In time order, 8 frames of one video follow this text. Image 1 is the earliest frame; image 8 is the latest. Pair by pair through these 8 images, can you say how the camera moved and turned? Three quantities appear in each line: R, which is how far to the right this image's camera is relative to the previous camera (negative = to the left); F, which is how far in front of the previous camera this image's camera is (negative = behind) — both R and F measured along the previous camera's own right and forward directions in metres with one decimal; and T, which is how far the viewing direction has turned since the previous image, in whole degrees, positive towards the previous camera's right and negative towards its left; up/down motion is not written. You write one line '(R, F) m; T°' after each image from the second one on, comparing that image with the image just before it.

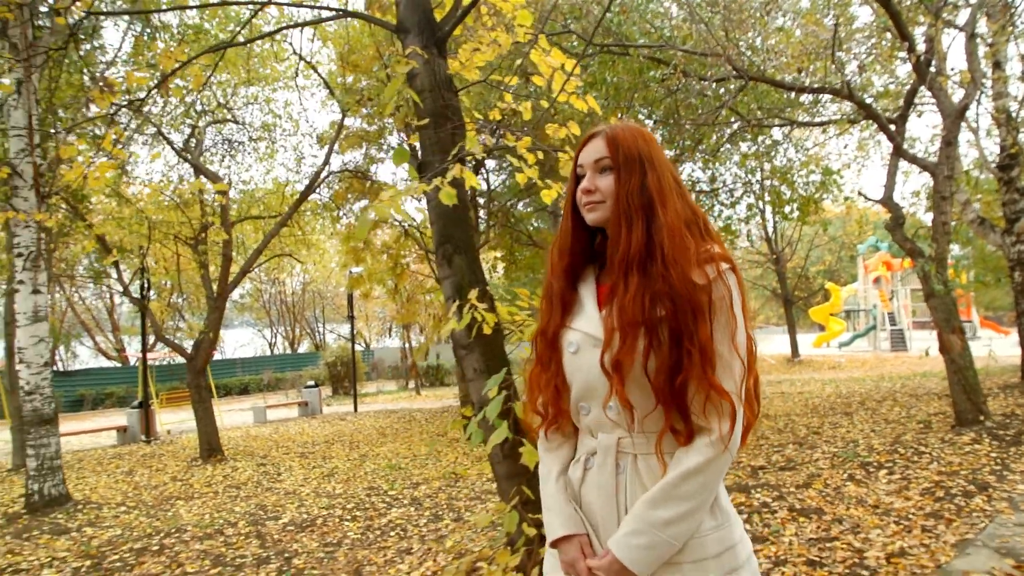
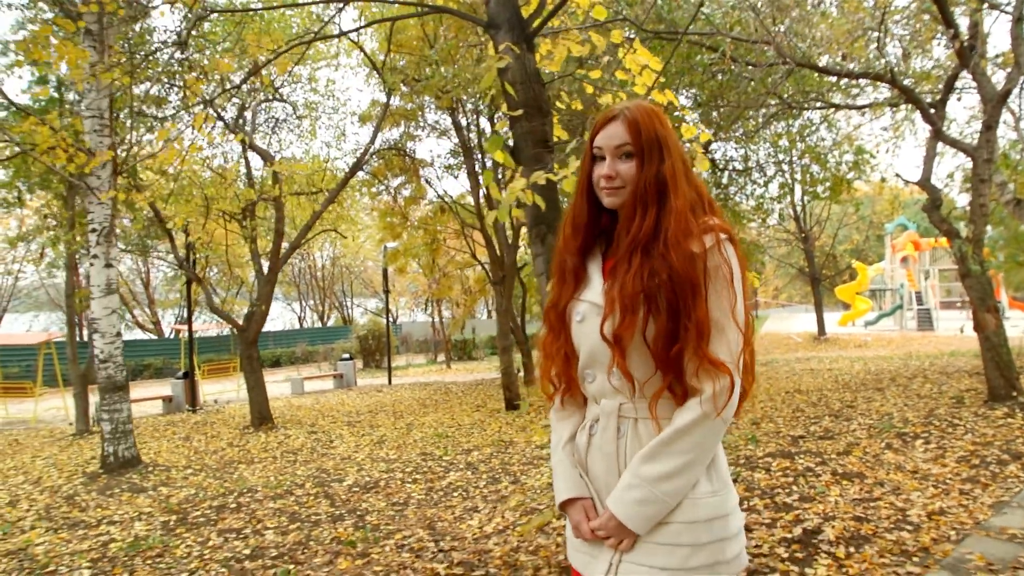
(-0.3, -0.3) m; -1°
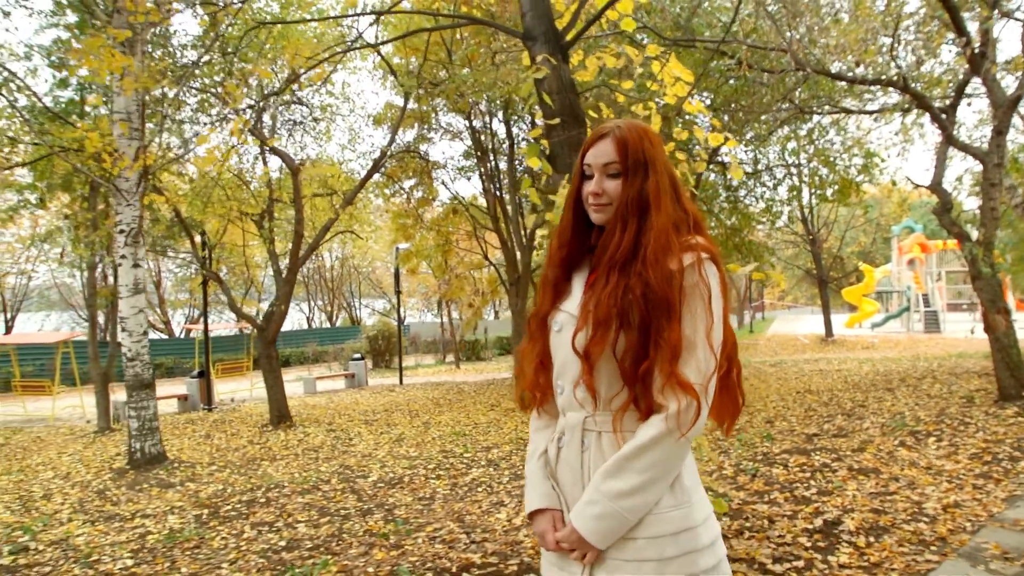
(-0.2, -0.2) m; 0°
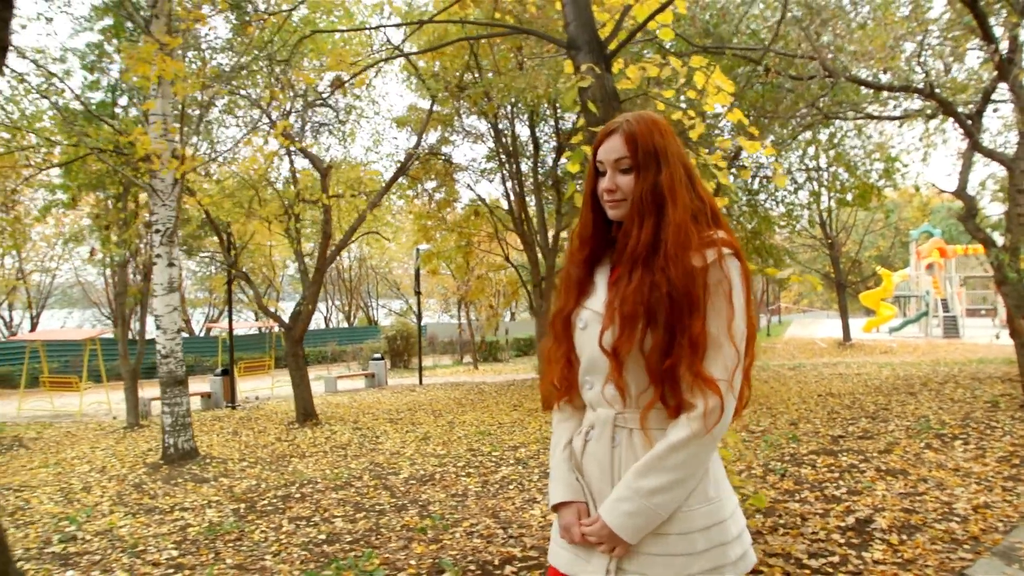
(-0.2, -0.1) m; -1°
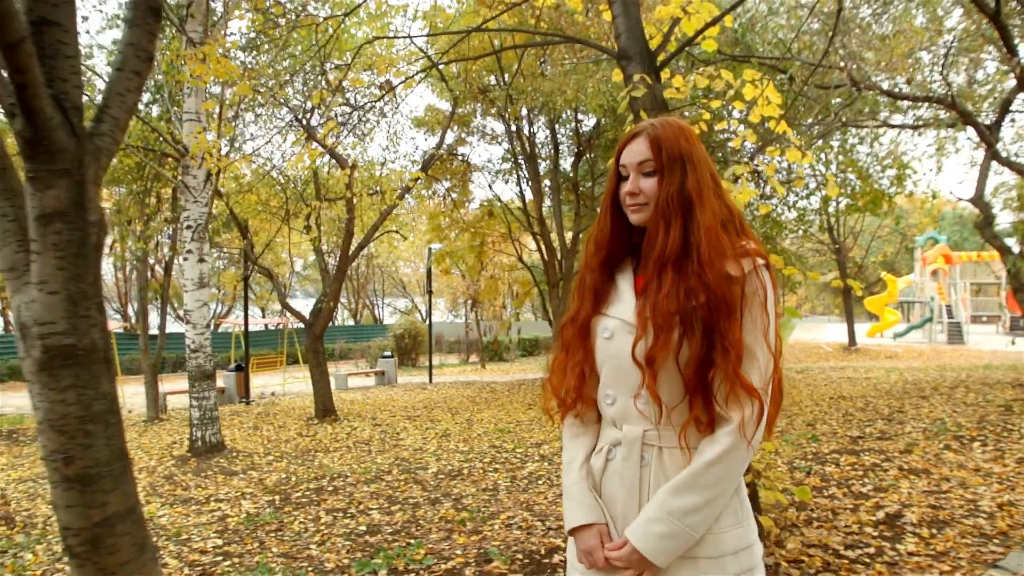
(-0.3, -0.2) m; 0°
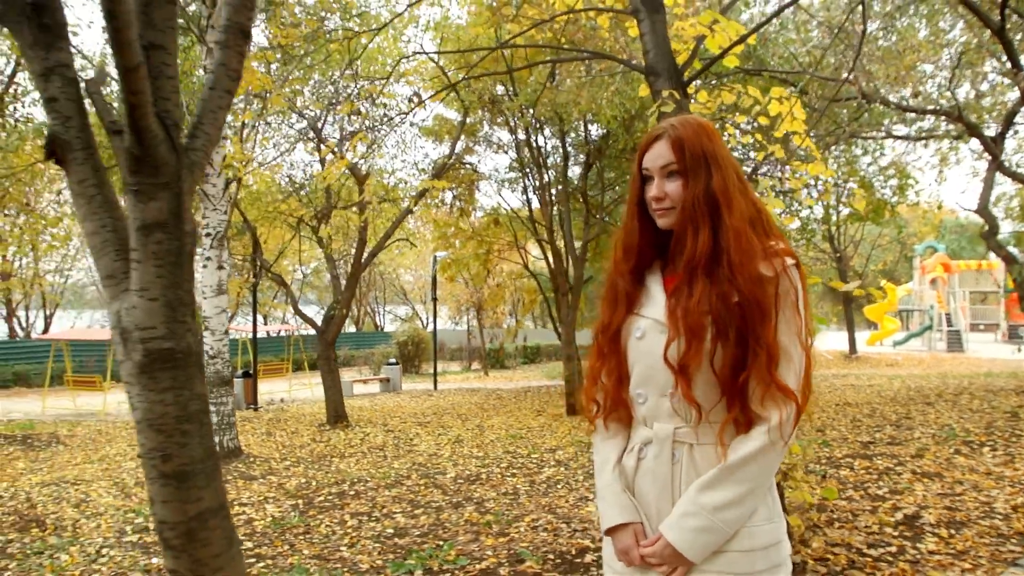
(-0.2, -0.1) m; 0°
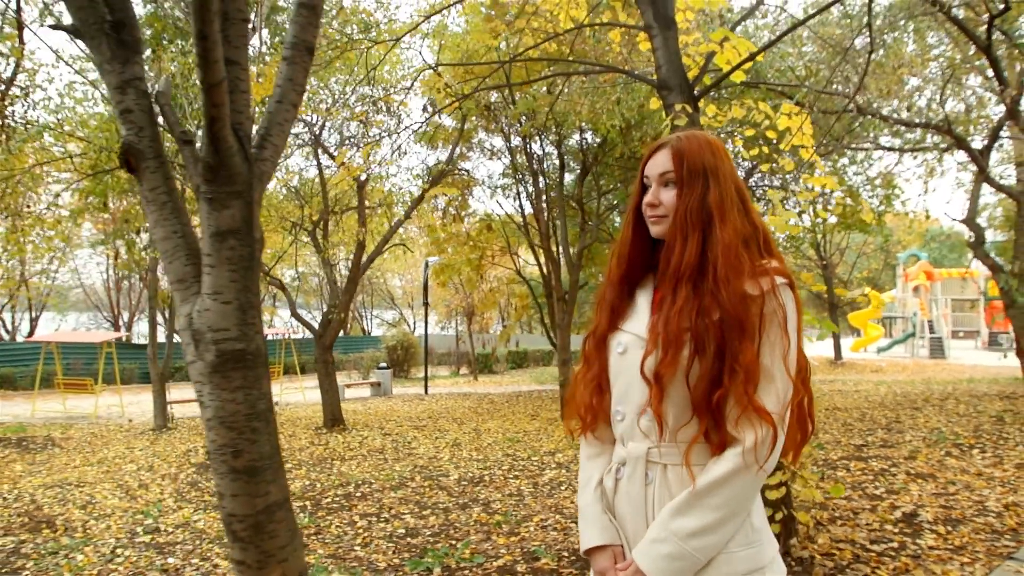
(-0.2, -0.1) m; +1°
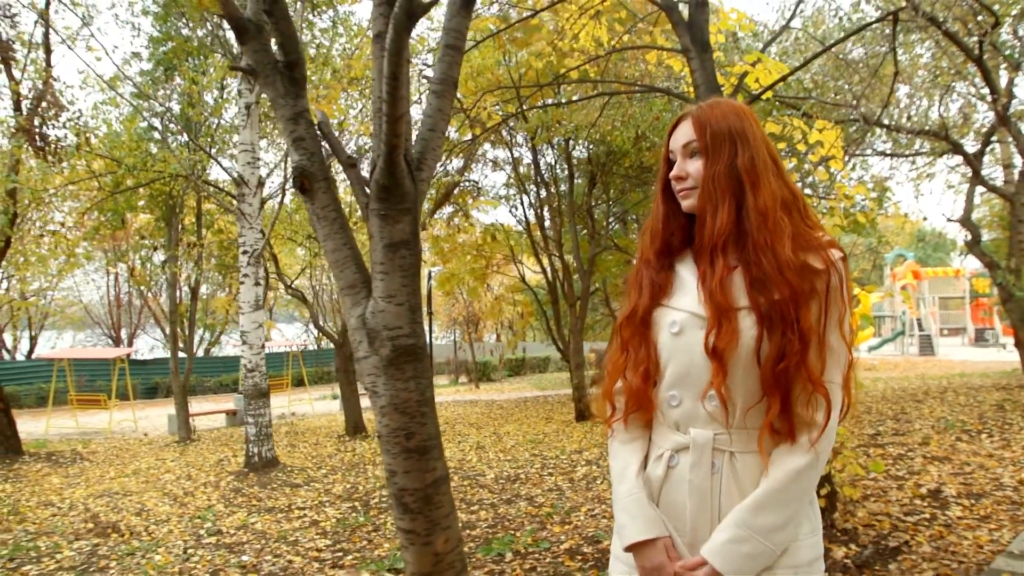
(-0.5, -0.3) m; +1°
